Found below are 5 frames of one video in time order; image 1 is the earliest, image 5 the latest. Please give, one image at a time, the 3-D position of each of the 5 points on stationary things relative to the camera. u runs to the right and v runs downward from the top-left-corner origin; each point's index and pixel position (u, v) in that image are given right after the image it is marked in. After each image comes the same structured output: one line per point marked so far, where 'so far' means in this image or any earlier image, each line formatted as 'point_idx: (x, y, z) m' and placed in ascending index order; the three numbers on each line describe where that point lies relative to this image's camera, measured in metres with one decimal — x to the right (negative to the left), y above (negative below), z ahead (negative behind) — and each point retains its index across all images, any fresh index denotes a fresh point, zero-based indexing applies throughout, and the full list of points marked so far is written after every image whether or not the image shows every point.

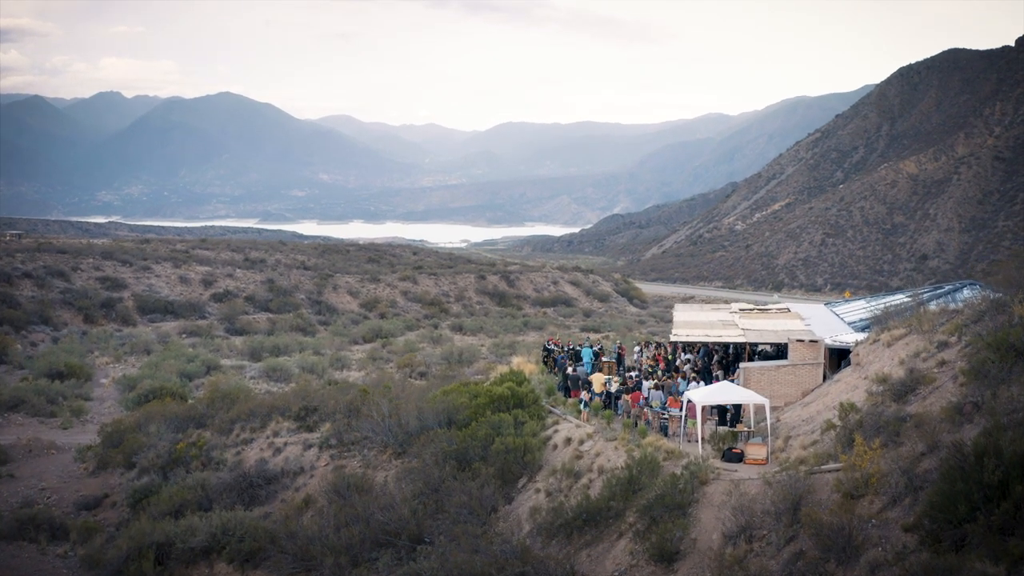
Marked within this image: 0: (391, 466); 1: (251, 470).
0: (-2.3, -3.3, +15.1) m
1: (-5.1, -3.6, +15.9) m
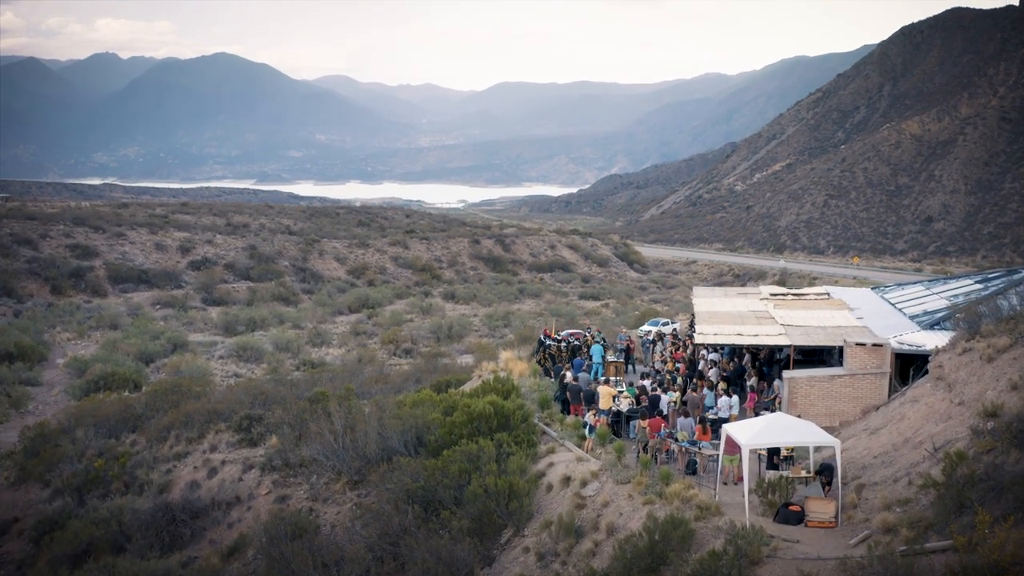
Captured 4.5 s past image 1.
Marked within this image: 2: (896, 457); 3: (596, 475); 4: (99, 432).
0: (-2.5, -3.2, +12.1) m
1: (-5.3, -3.4, +12.9) m
2: (+4.4, -1.9, +9.3) m
3: (+1.1, -2.4, +10.2) m
4: (-8.8, -3.1, +17.3) m
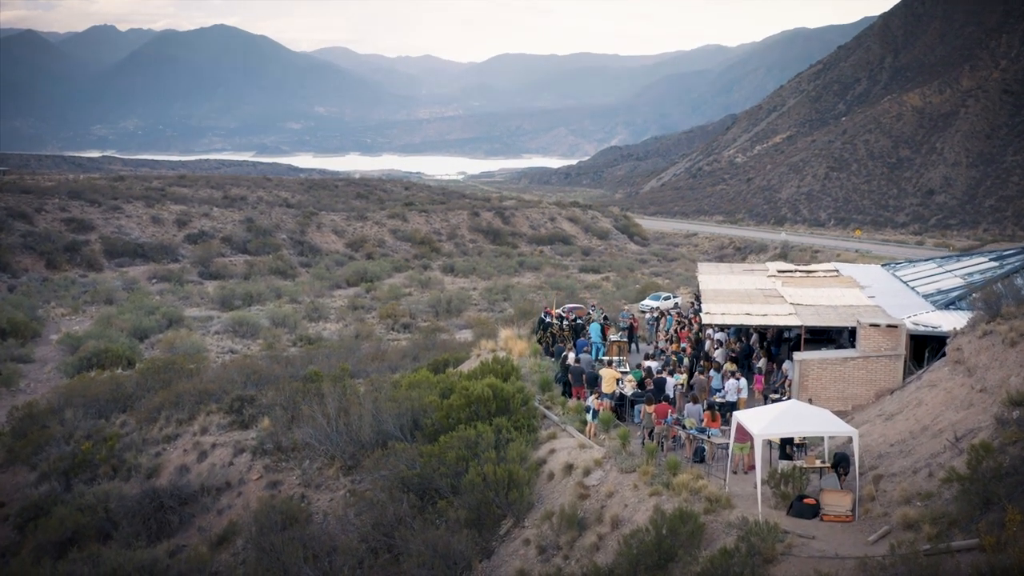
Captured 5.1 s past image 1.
0: (-2.5, -2.9, +11.7) m
1: (-5.3, -3.0, +12.5) m
2: (+4.4, -1.7, +8.9) m
3: (+1.0, -2.1, +9.8) m
4: (-8.8, -2.6, +16.9) m
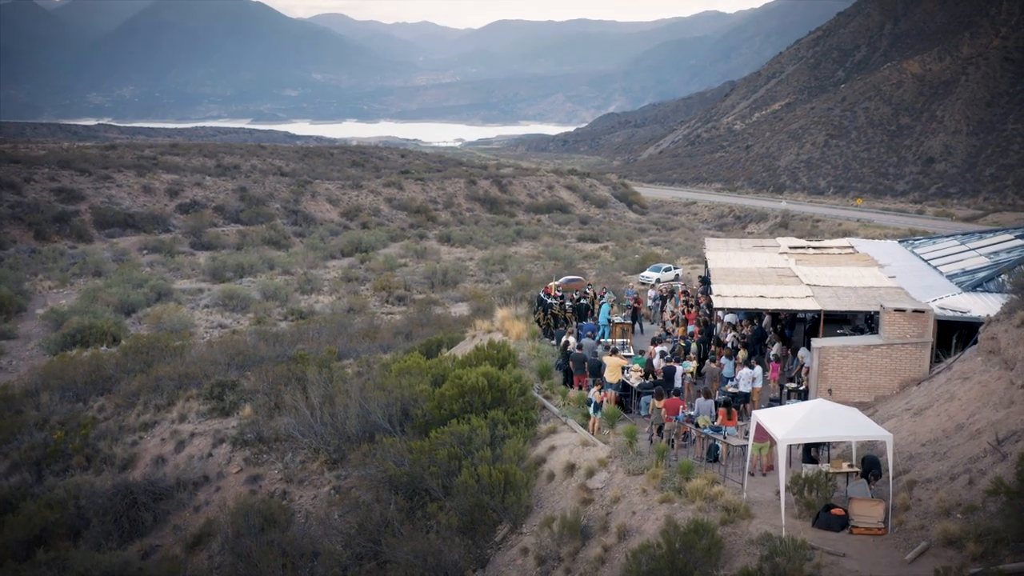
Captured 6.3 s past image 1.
0: (-2.5, -2.6, +10.9) m
1: (-5.4, -2.8, +11.7) m
2: (+4.3, -1.6, +8.1) m
3: (+1.0, -1.9, +9.0) m
4: (-8.8, -2.1, +16.1) m
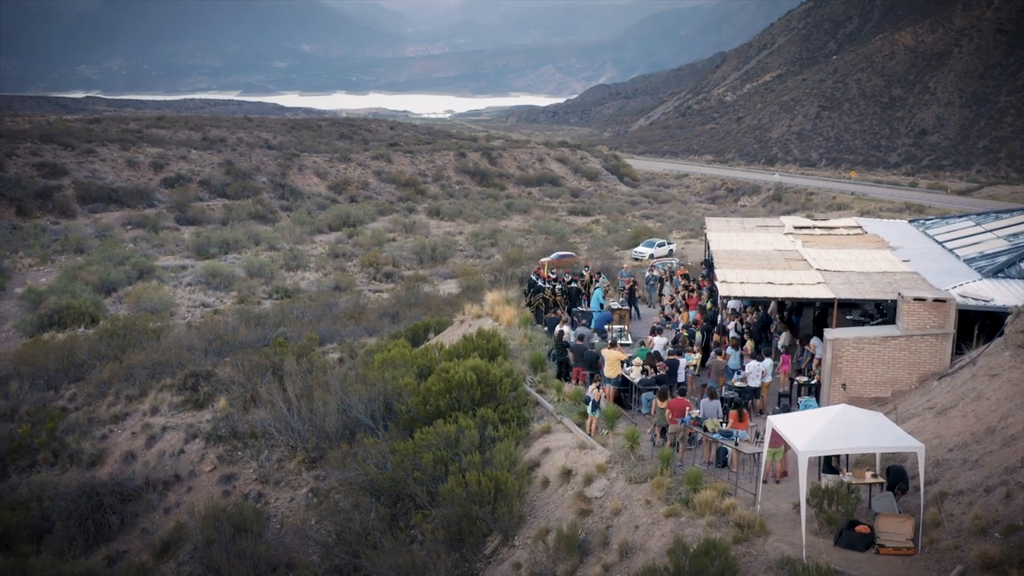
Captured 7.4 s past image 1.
0: (-2.6, -2.5, +10.2) m
1: (-5.5, -2.6, +11.0) m
2: (+4.3, -1.5, +7.4) m
3: (+0.9, -1.8, +8.3) m
4: (-9.0, -1.8, +15.3) m
